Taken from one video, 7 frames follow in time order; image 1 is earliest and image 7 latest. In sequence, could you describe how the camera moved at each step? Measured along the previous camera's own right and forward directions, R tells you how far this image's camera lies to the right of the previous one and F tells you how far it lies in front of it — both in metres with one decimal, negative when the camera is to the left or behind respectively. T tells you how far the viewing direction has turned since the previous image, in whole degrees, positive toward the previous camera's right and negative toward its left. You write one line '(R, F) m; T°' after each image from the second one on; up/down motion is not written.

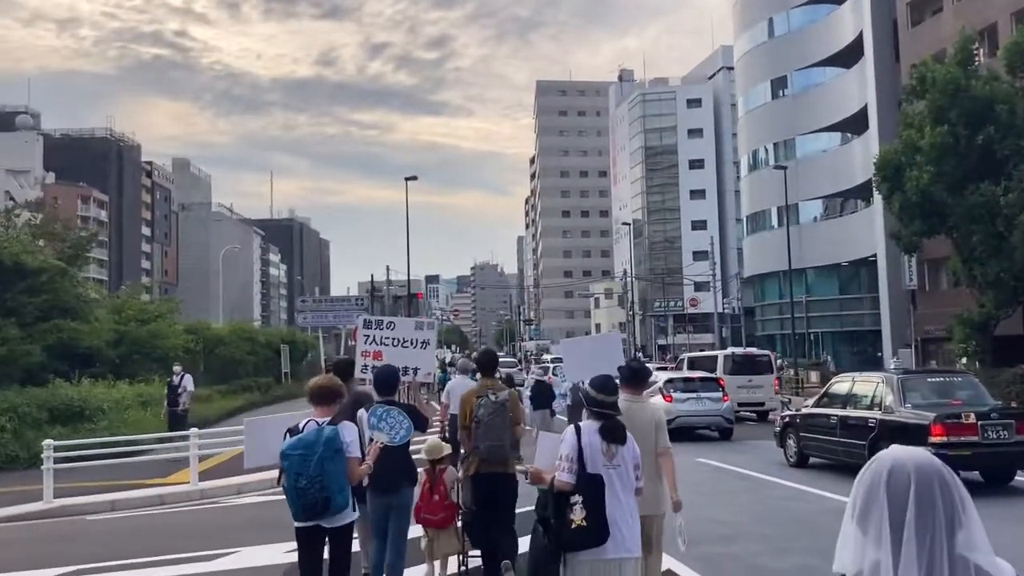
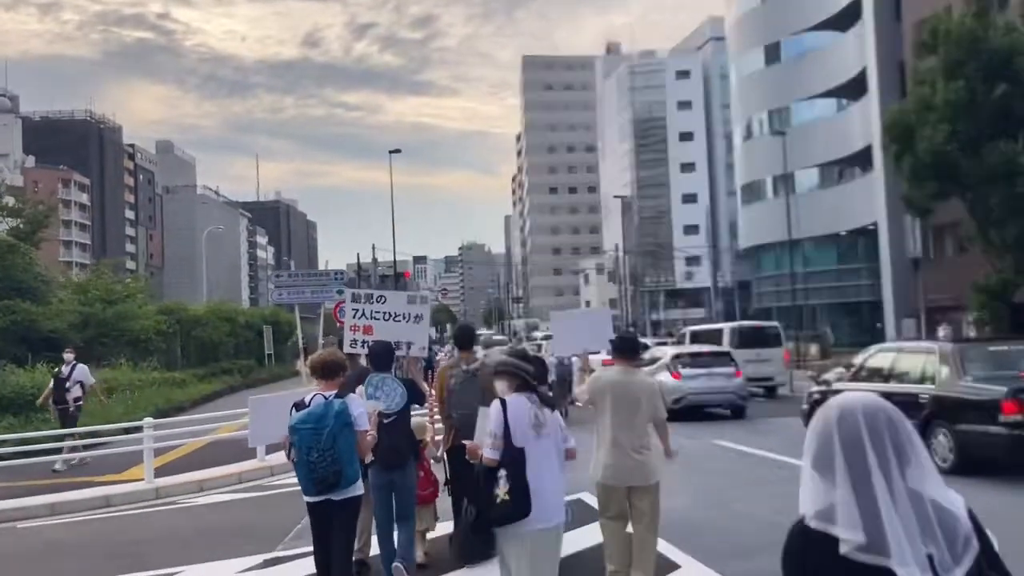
(-0.1, +1.6) m; +1°
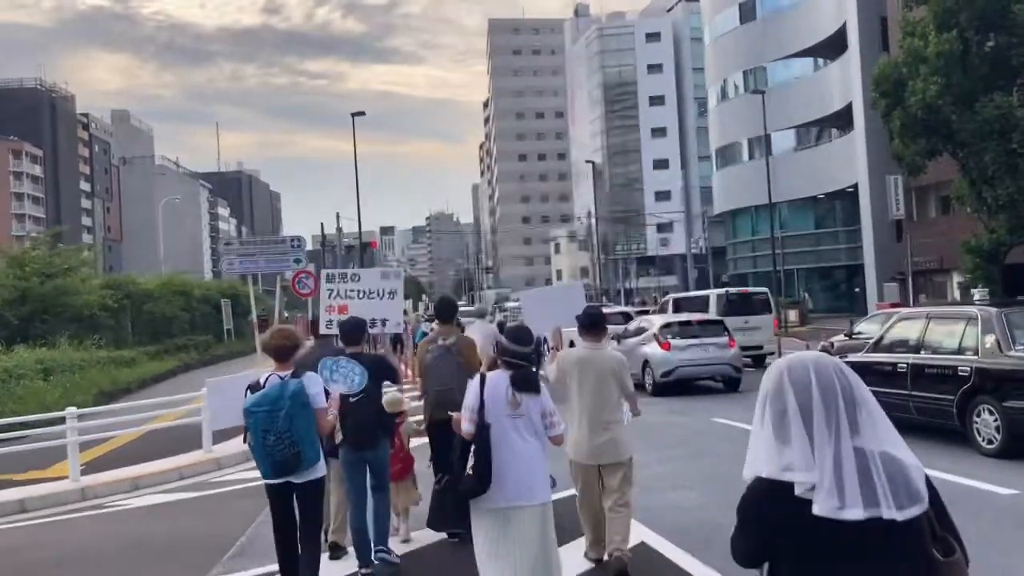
(-0.1, +1.5) m; +2°
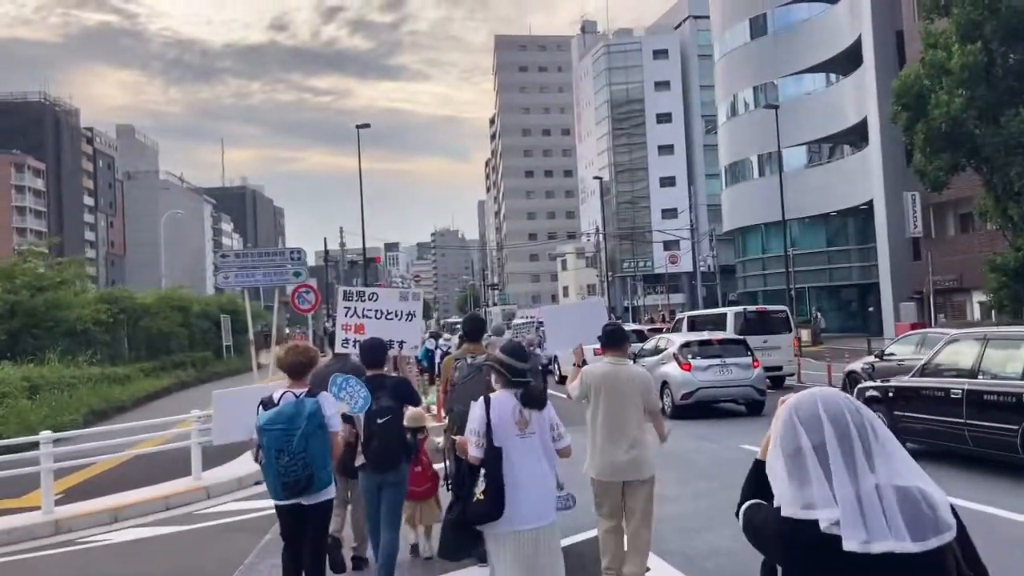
(-0.1, +0.9) m; 0°
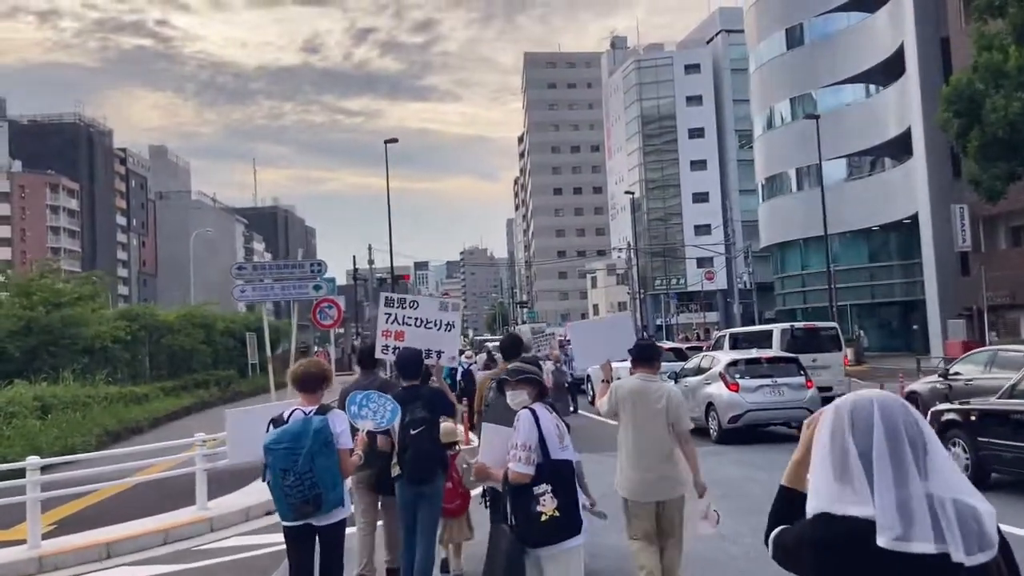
(-0.1, +1.0) m; -2°
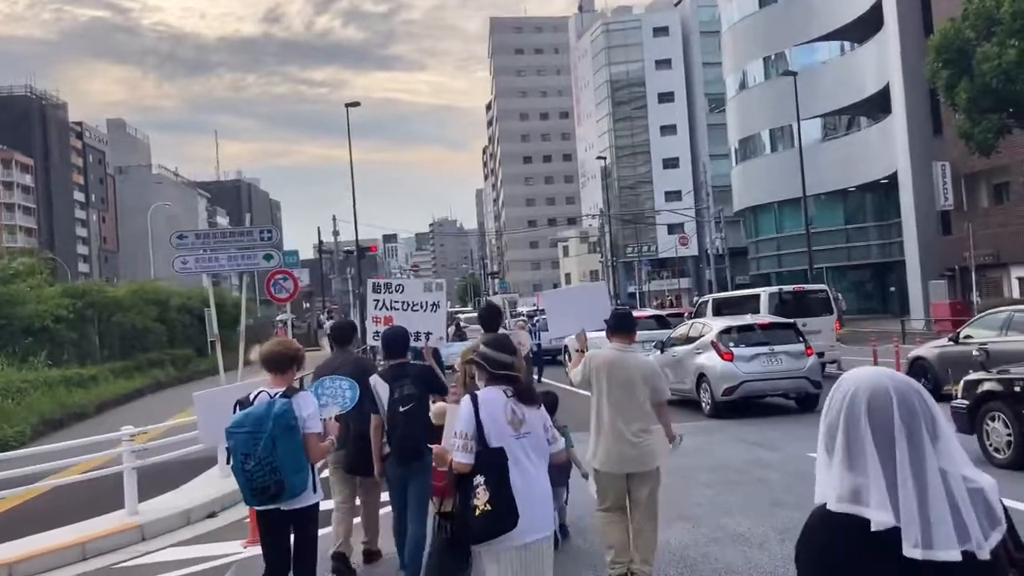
(0.0, +1.3) m; +2°
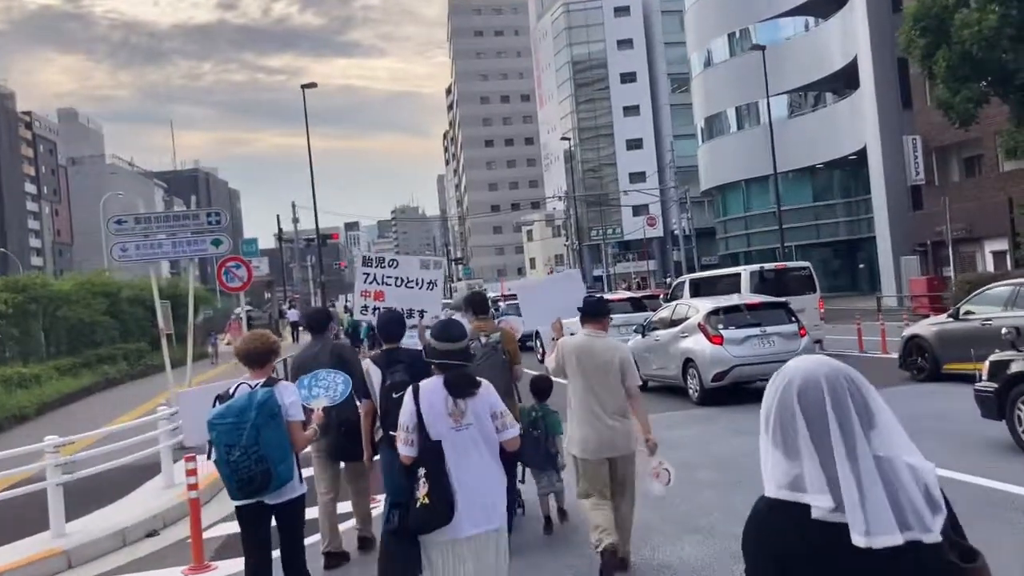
(-0.1, +1.0) m; +2°
